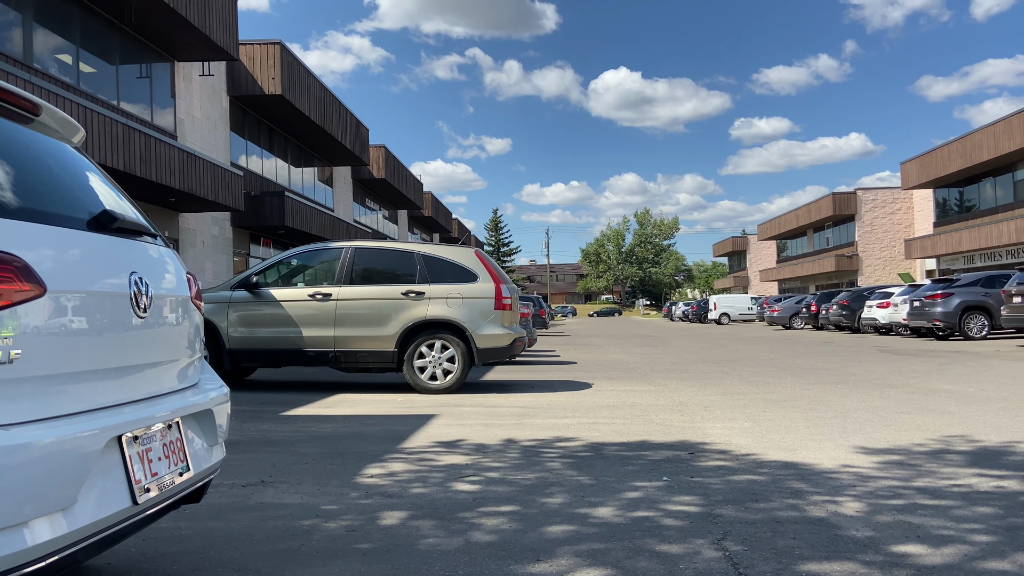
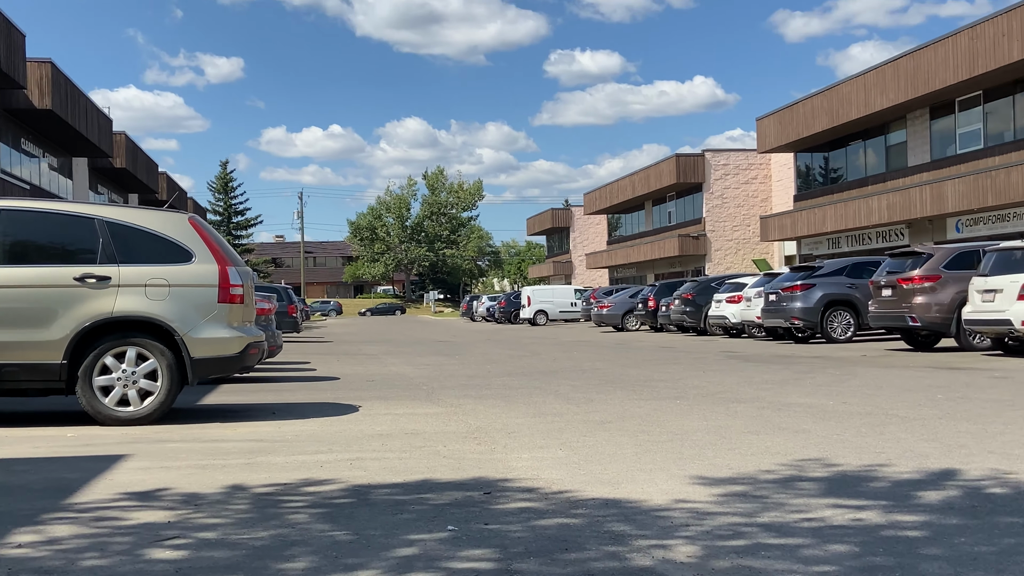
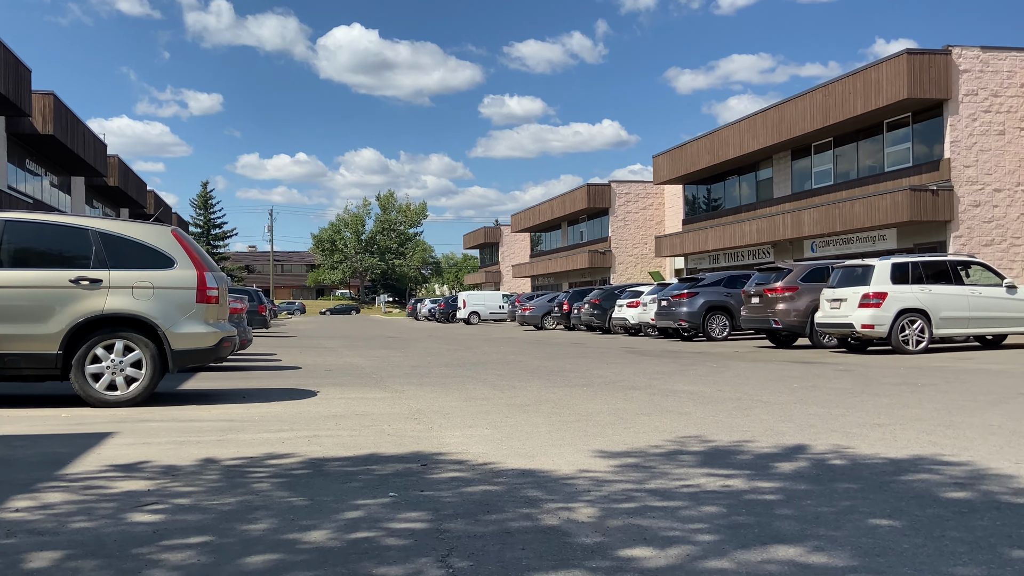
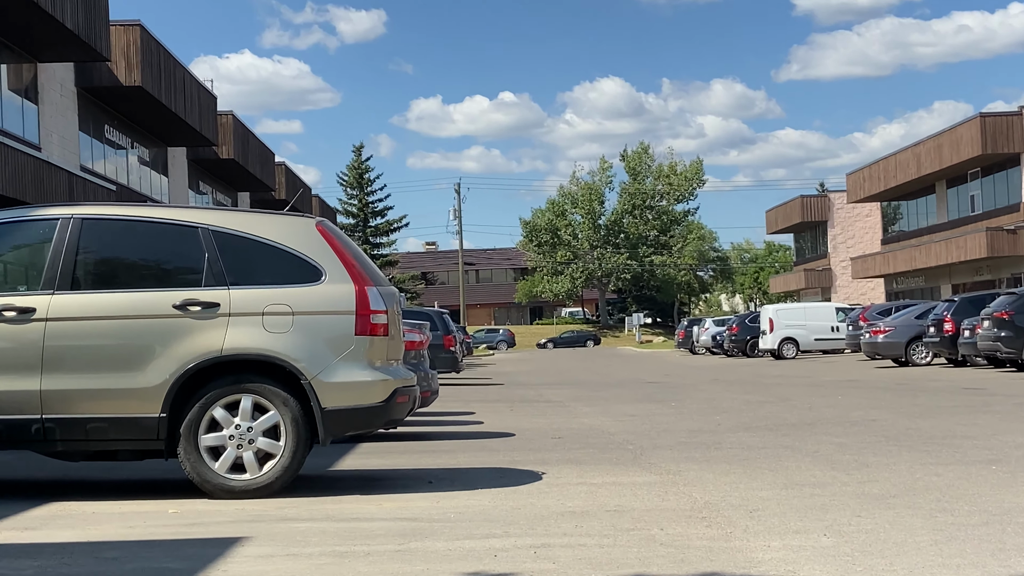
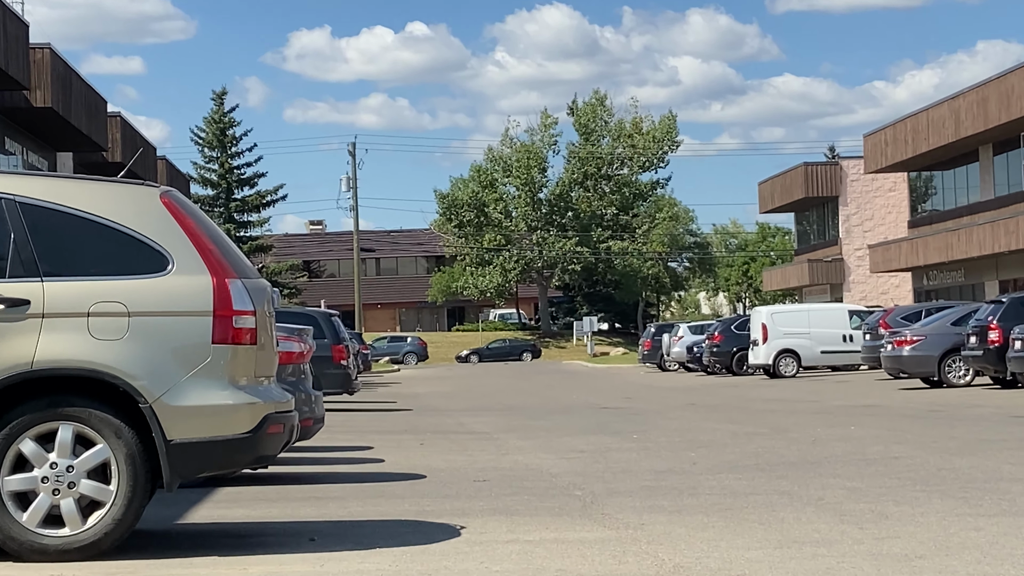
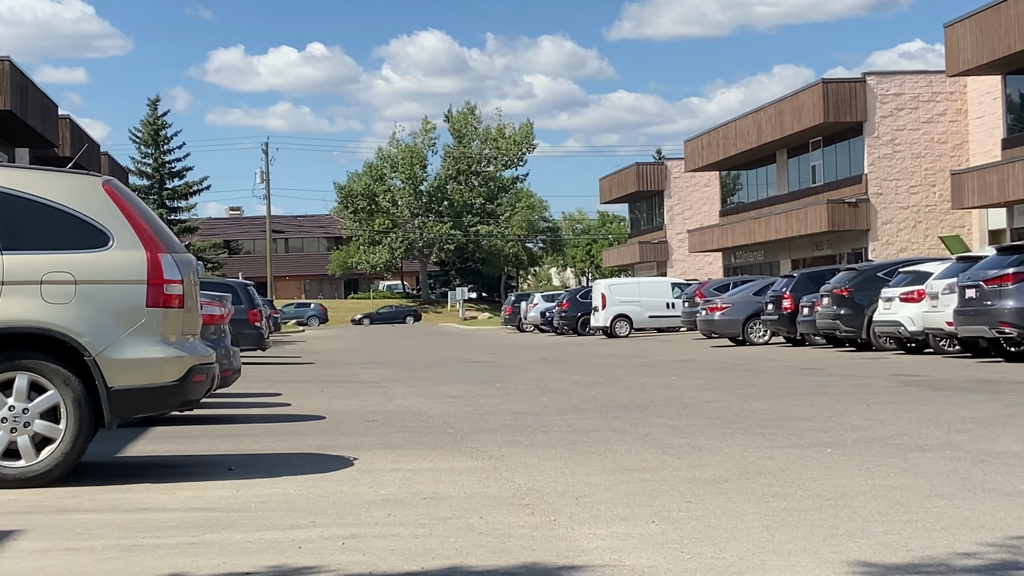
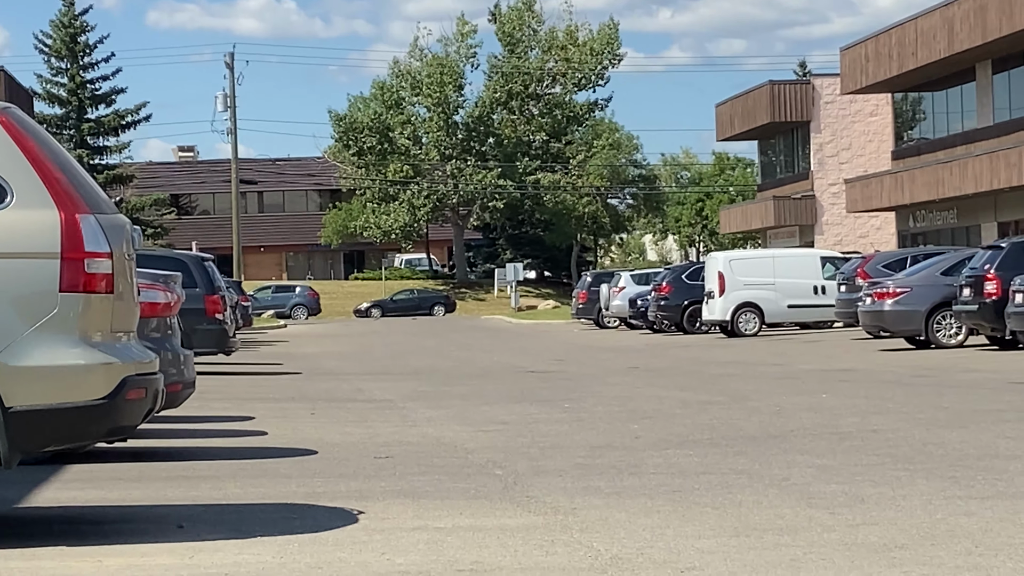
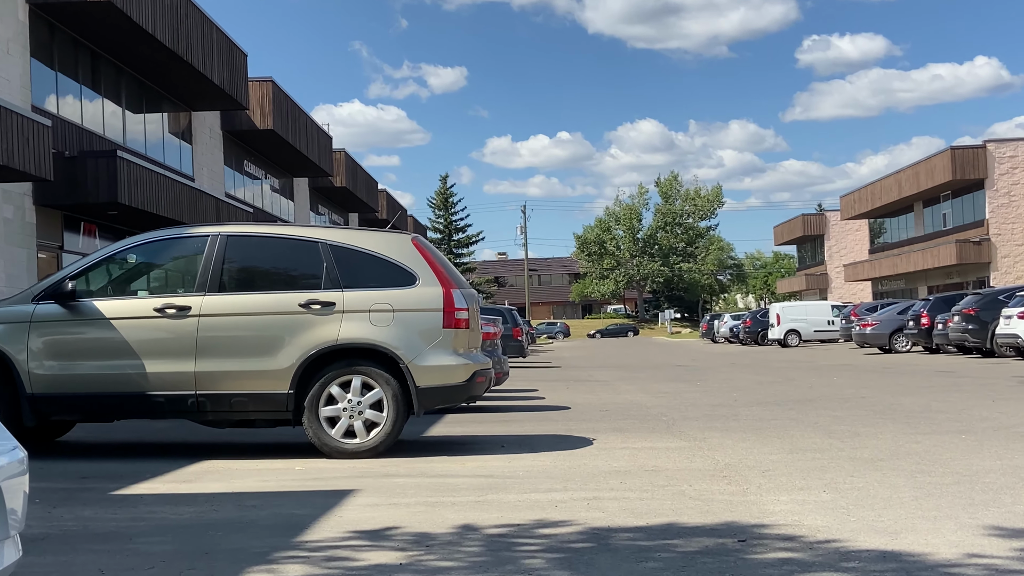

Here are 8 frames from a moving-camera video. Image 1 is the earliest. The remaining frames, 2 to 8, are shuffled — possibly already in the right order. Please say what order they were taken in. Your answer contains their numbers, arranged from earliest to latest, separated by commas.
8, 4, 5, 7, 6, 2, 3
